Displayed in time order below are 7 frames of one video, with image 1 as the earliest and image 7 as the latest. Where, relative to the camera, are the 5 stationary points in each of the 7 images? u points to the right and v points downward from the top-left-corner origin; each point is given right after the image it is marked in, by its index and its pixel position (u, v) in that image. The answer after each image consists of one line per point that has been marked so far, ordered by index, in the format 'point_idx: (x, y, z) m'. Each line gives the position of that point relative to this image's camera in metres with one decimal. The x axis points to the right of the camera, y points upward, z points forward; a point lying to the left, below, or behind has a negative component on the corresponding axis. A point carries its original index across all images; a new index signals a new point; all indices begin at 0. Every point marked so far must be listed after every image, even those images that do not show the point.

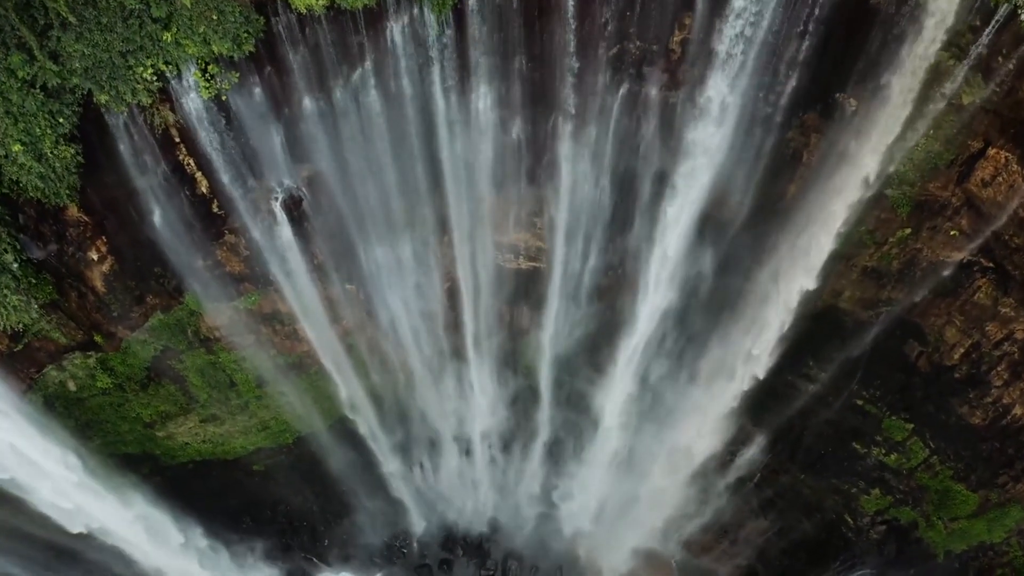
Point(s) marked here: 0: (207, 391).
0: (-5.1, -1.7, +11.3) m
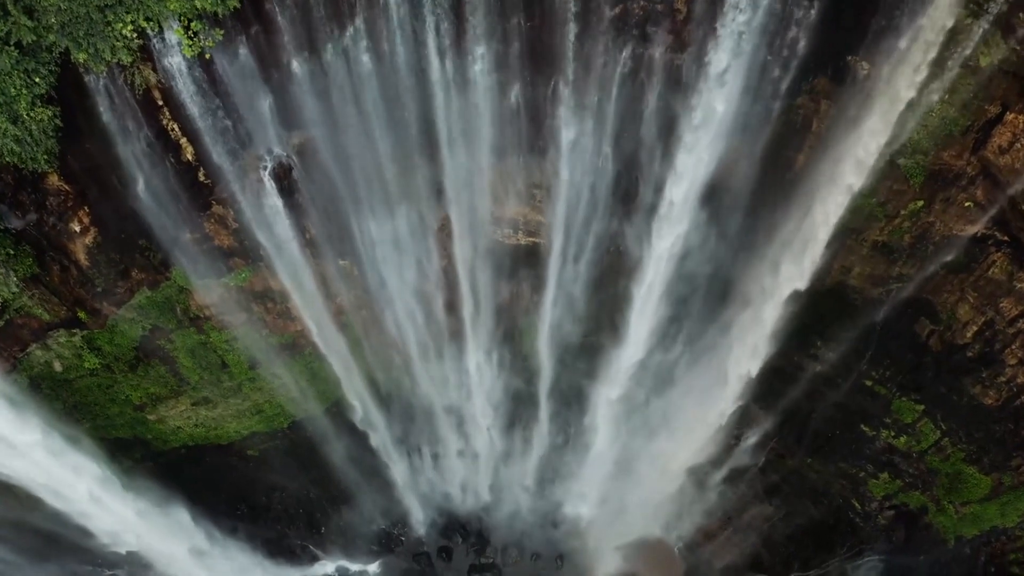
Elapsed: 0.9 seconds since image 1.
0: (-5.1, -1.4, +11.0) m
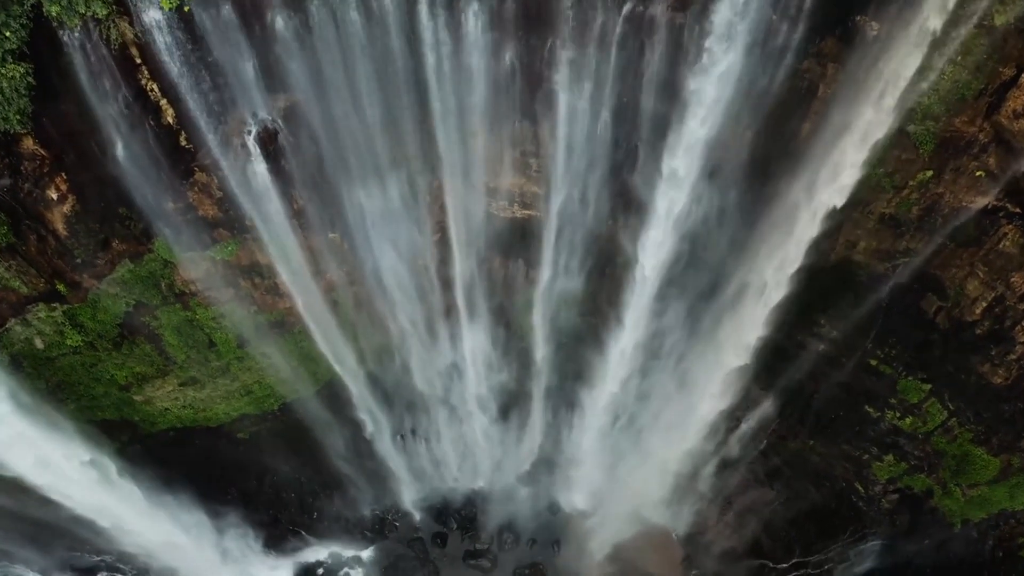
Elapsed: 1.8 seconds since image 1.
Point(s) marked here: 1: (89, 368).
0: (-5.2, -1.0, +10.7) m
1: (-6.5, -1.2, +10.5) m
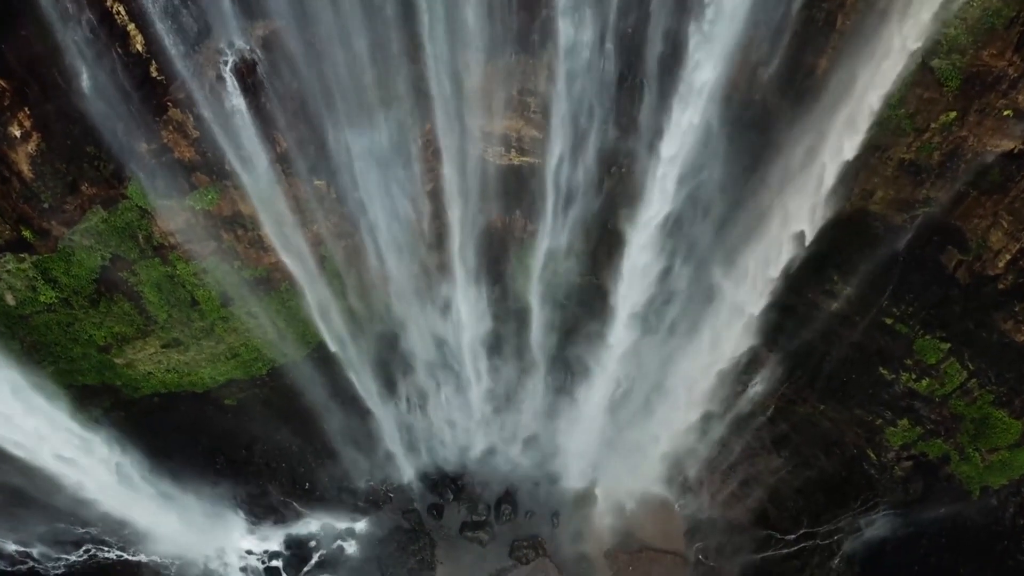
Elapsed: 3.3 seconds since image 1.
0: (-5.2, -0.3, +10.2) m
1: (-6.6, -0.6, +10.0) m
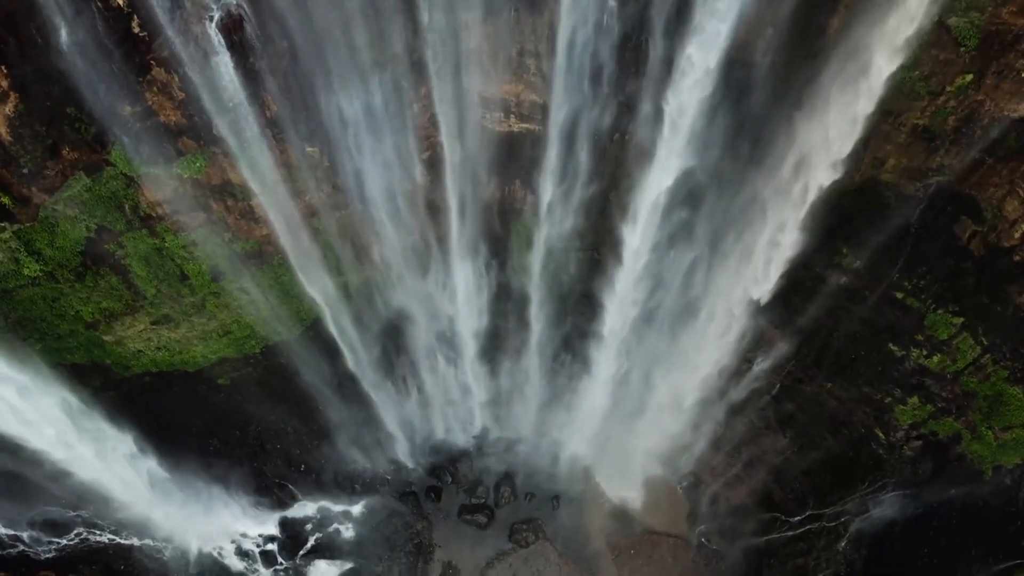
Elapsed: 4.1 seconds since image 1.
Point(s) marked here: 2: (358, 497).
0: (-5.2, +0.1, +9.9) m
1: (-6.6, -0.2, +9.7) m
2: (-2.8, -3.8, +12.5) m
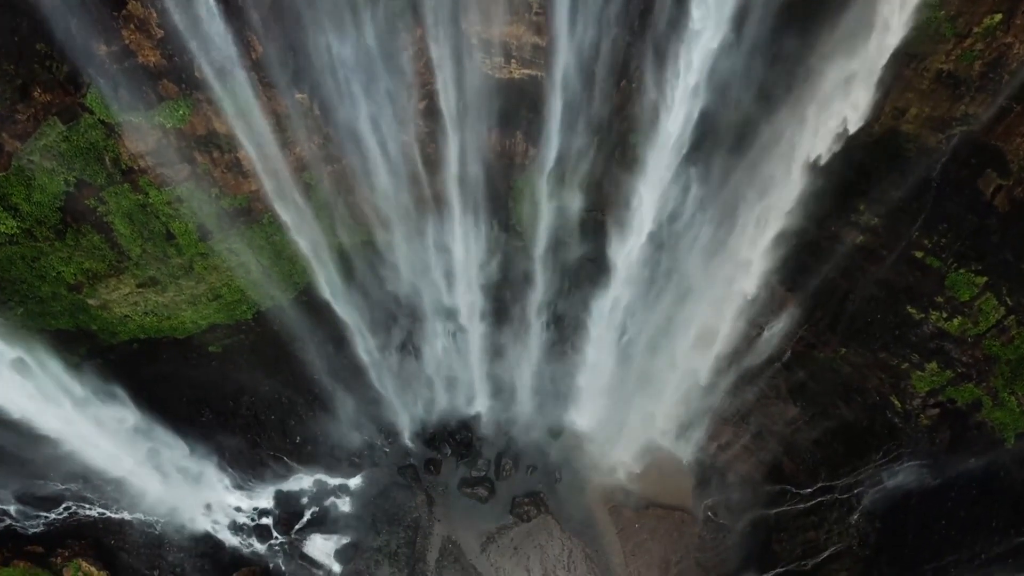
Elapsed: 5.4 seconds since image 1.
0: (-5.2, +0.6, +9.5) m
1: (-6.6, +0.3, +9.3) m
2: (-2.8, -3.2, +12.1) m
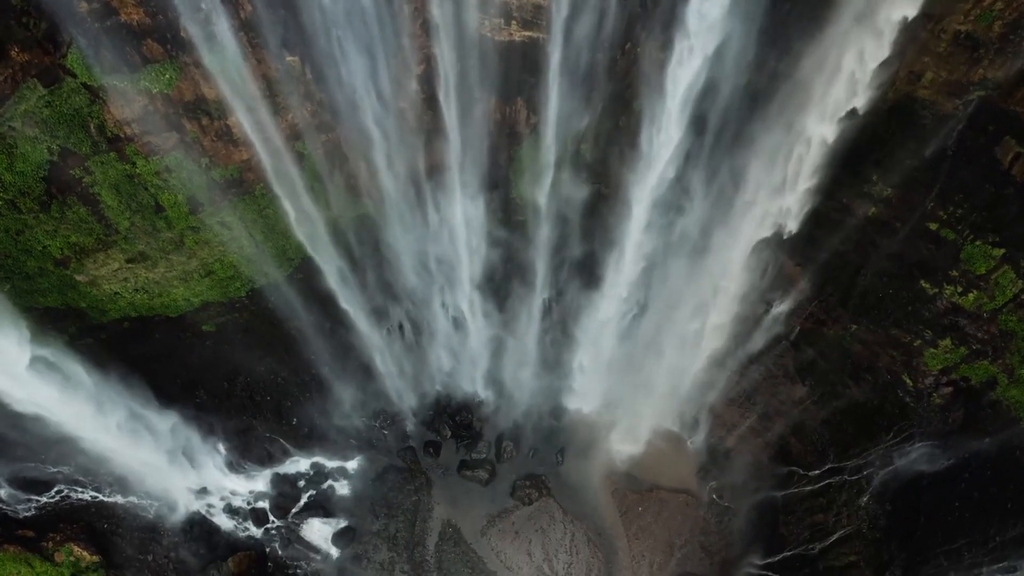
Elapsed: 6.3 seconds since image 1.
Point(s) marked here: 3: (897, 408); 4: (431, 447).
0: (-5.2, +1.0, +9.1) m
1: (-6.6, +0.7, +9.0) m
2: (-2.8, -2.8, +11.8) m
3: (+5.9, -1.8, +10.3) m
4: (-1.4, -2.7, +11.7) m
